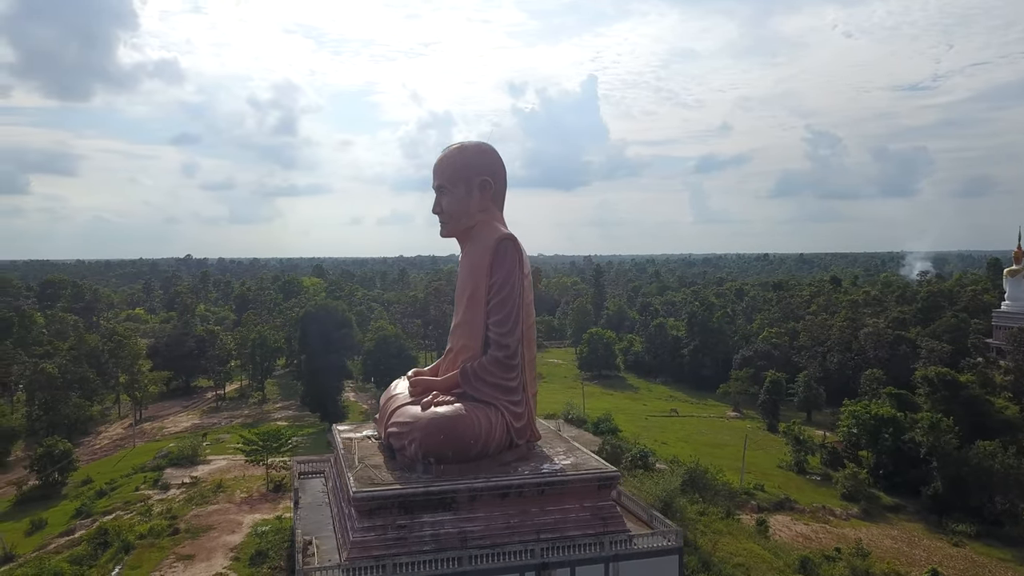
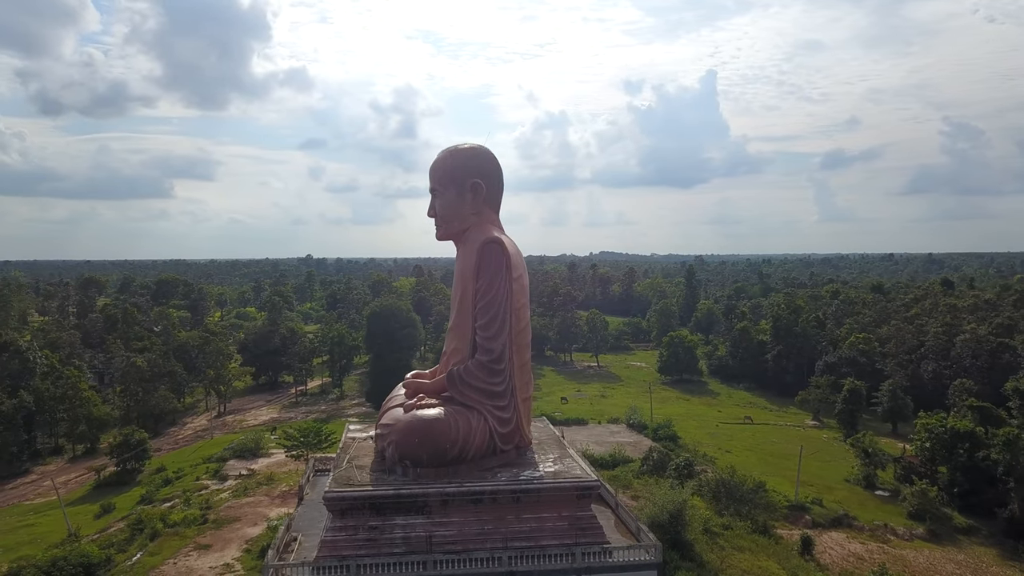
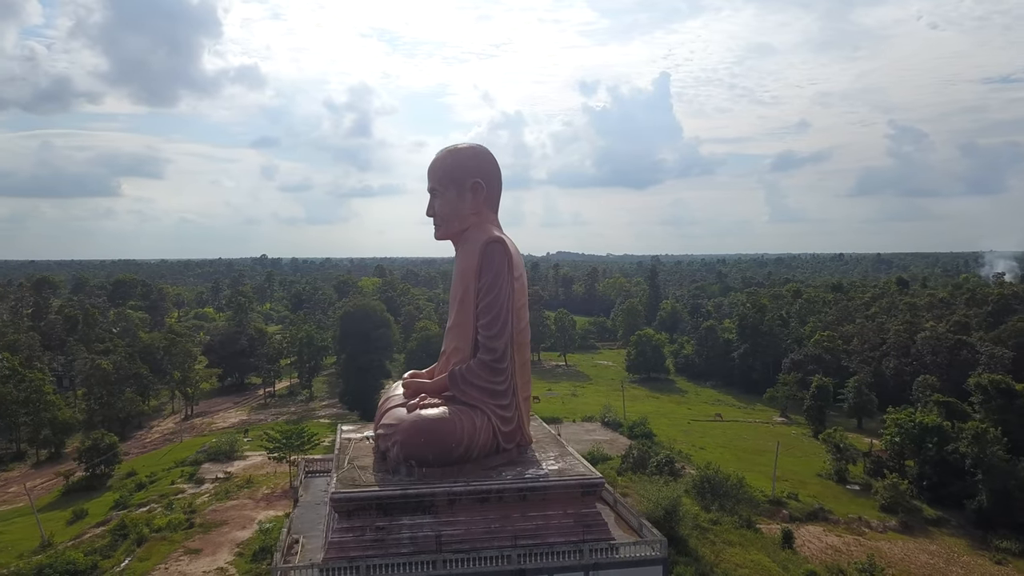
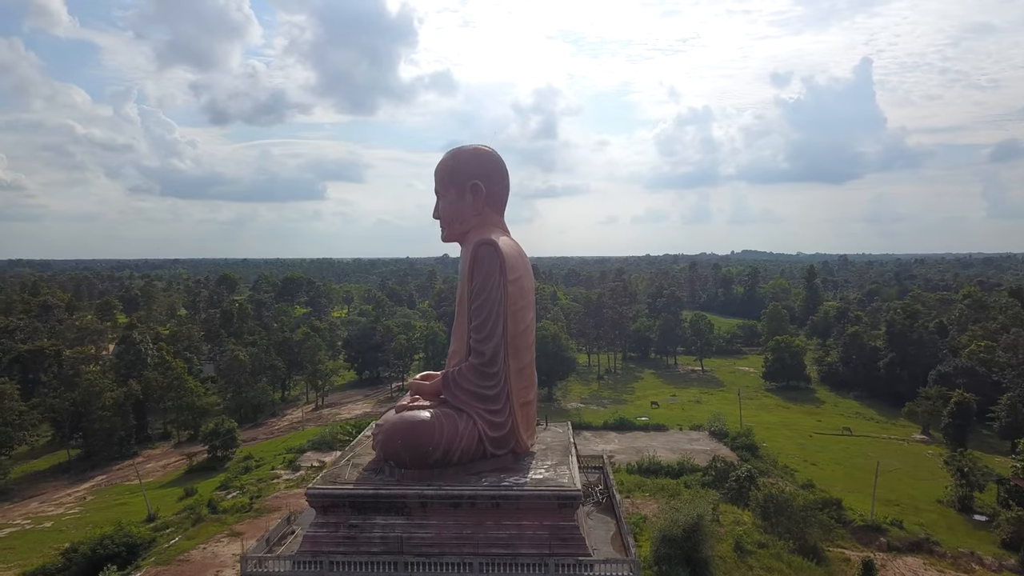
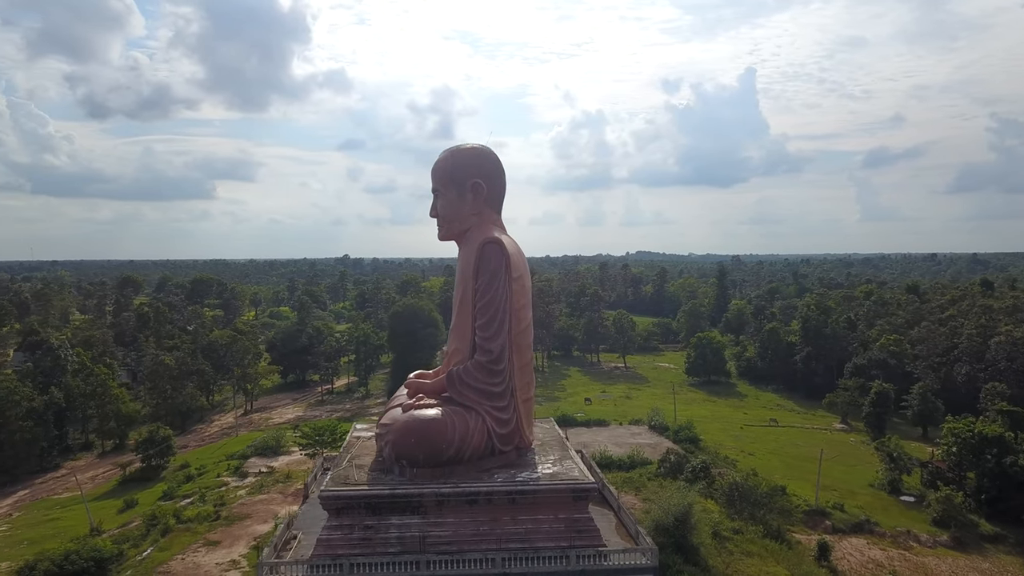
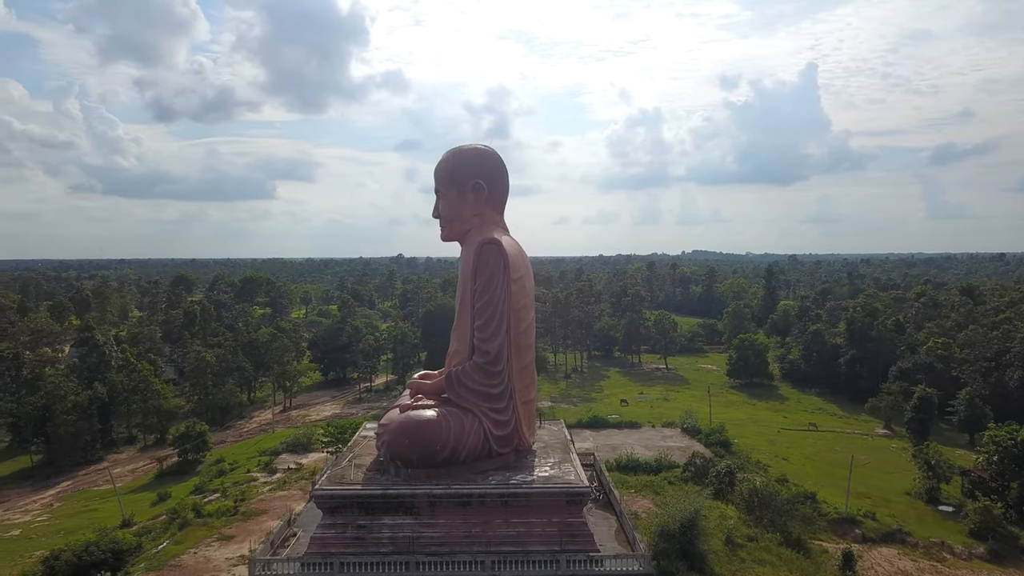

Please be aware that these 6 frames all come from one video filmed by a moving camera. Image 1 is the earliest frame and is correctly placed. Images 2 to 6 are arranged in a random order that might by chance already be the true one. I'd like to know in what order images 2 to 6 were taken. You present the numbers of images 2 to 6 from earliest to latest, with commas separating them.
3, 2, 5, 6, 4
